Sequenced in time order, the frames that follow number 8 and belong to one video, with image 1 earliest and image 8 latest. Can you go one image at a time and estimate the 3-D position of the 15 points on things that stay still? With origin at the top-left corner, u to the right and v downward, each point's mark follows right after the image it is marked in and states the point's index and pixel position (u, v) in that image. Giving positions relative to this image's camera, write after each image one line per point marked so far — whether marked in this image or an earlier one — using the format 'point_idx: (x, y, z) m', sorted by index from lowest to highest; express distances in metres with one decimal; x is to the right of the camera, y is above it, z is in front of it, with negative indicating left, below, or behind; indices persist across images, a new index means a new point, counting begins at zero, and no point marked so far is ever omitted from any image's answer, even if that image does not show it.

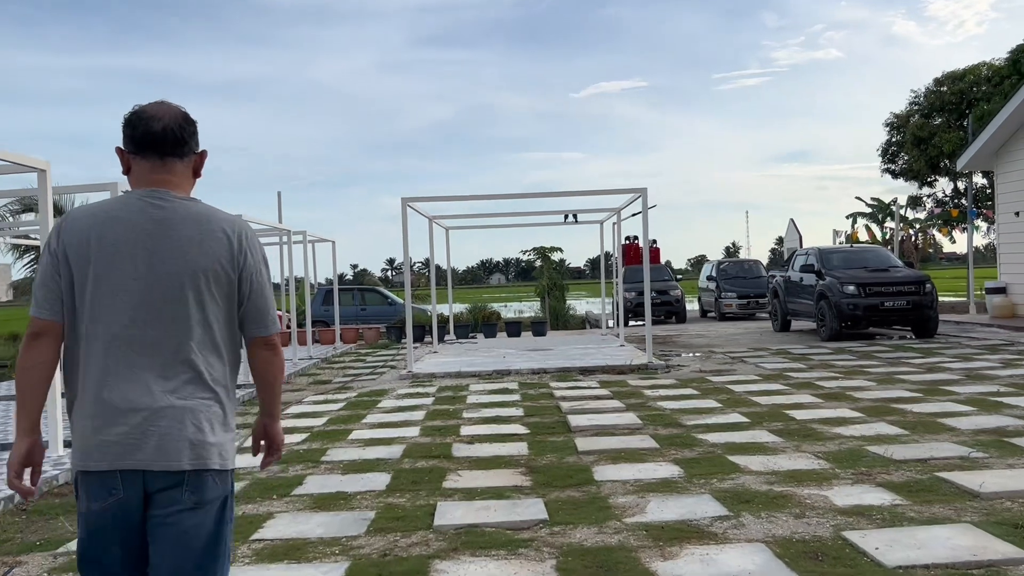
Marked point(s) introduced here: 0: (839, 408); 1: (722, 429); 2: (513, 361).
0: (+2.4, -0.9, +6.8) m
1: (+1.4, -1.0, +6.2) m
2: (0.0, -0.9, +11.3) m
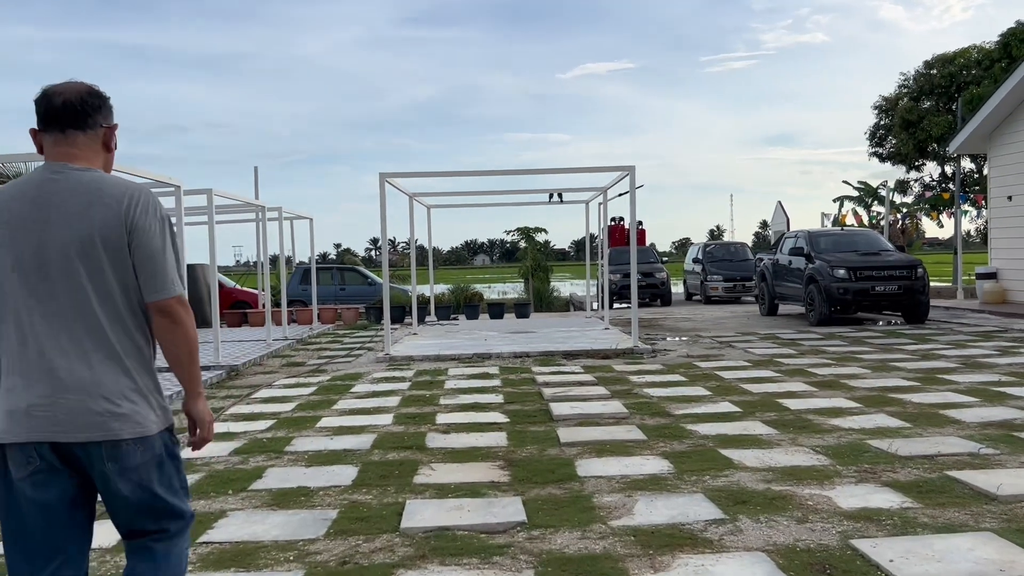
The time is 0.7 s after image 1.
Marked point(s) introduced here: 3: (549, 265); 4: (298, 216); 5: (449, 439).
0: (+2.3, -0.8, +6.5) m
1: (+1.3, -0.8, +5.9) m
2: (-0.2, -0.7, +10.9) m
3: (+0.8, +0.5, +19.9) m
4: (-3.8, +1.3, +16.1) m
5: (-0.4, -0.9, +5.4) m
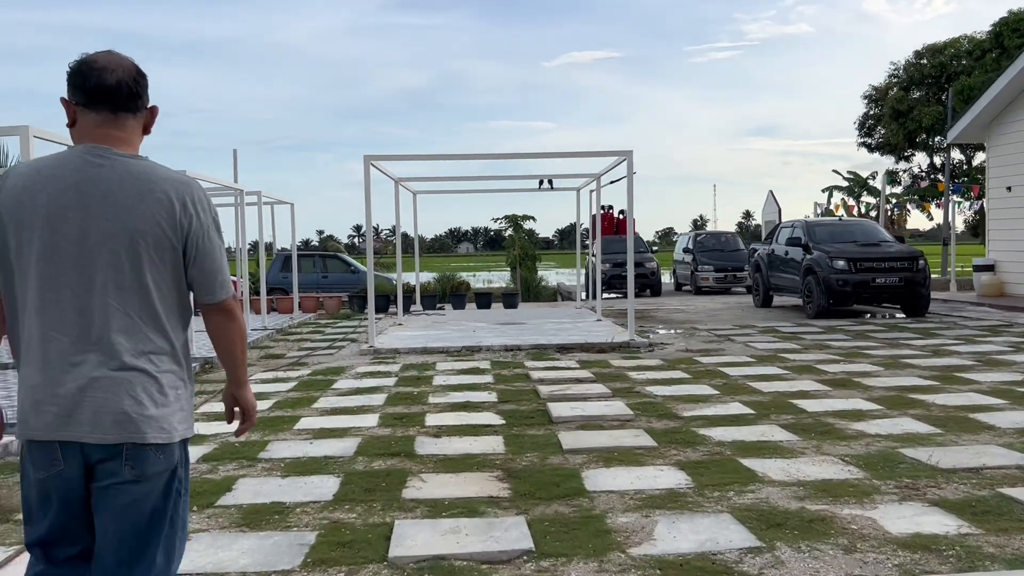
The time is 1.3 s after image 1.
0: (+2.3, -0.7, +6.1) m
1: (+1.3, -0.8, +5.4) m
2: (-0.3, -0.5, +10.5) m
3: (+0.5, +0.7, +19.4) m
4: (-4.0, +1.5, +15.5) m
5: (-0.4, -0.9, +5.0) m
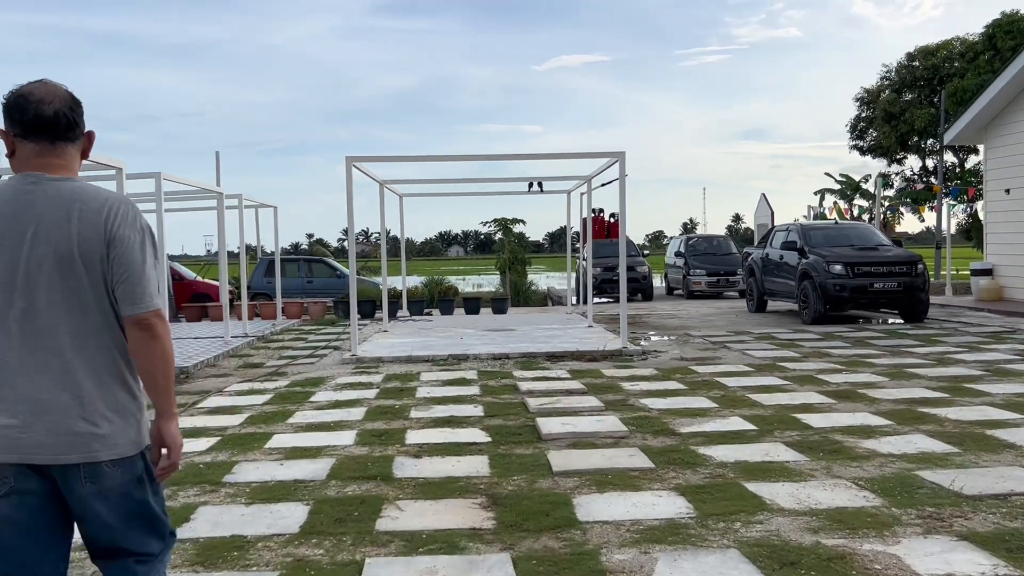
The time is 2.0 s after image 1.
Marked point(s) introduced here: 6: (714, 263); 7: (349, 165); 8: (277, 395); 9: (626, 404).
0: (+2.2, -0.8, +5.7) m
1: (+1.2, -0.8, +5.1) m
2: (-0.5, -0.6, +10.1) m
3: (+0.3, +0.6, +19.1) m
4: (-4.2, +1.4, +15.1) m
5: (-0.5, -0.9, +4.6) m
6: (+4.4, +0.5, +19.9) m
7: (-1.6, +1.2, +9.2) m
8: (-1.9, -0.8, +7.2) m
9: (+0.8, -0.8, +6.2) m
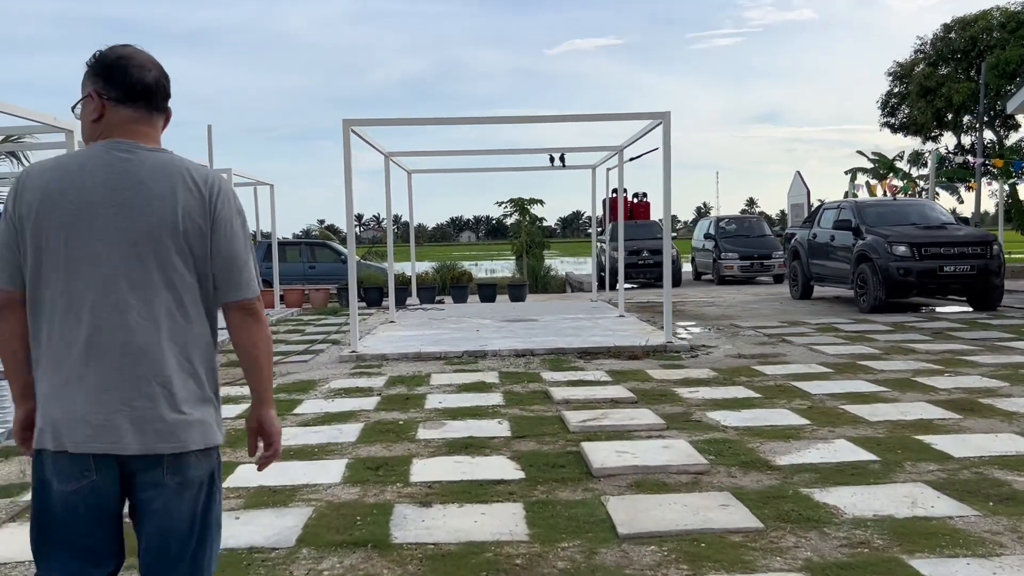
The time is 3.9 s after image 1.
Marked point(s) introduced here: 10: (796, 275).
0: (+2.4, -0.7, +4.4) m
1: (+1.4, -0.8, +3.8) m
2: (-0.2, -0.5, +8.8) m
3: (+0.7, +0.9, +17.7) m
4: (-3.9, +1.6, +13.8) m
5: (-0.3, -0.8, +3.3) m
6: (+4.8, +0.9, +18.5) m
7: (-1.4, +1.4, +7.9) m
8: (-1.7, -0.8, +5.9) m
9: (+1.0, -0.7, +4.9) m
10: (+4.3, +0.2, +13.8) m
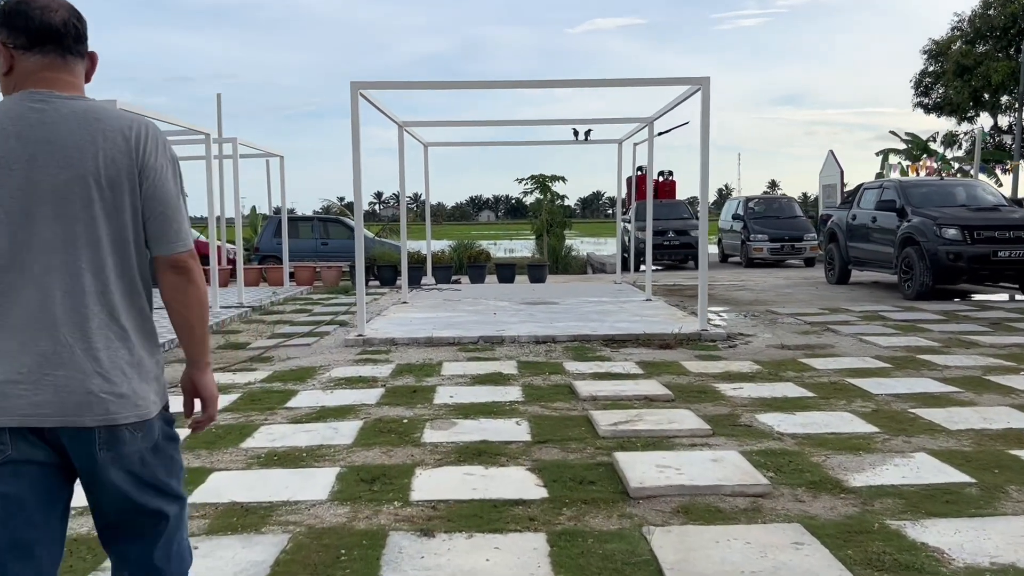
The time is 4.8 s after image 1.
0: (+2.4, -0.7, +3.7) m
1: (+1.4, -0.7, +3.1) m
2: (0.0, -0.3, +8.1) m
3: (+1.0, +1.3, +17.0) m
4: (-3.6, +2.0, +13.2) m
5: (-0.2, -0.8, +2.7) m
6: (+5.2, +1.2, +17.7) m
7: (-1.3, +1.5, +7.2) m
8: (-1.6, -0.6, +5.3) m
9: (+1.1, -0.6, +4.2) m
10: (+4.6, +0.4, +13.1) m
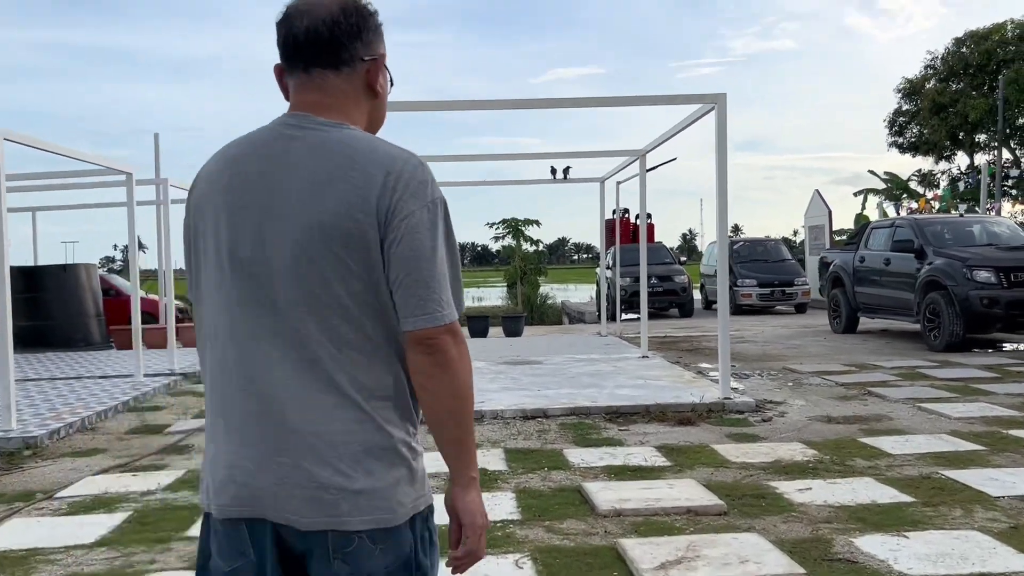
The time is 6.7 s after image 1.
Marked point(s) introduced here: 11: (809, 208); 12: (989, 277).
0: (+2.5, -0.8, +2.4) m
1: (+1.5, -0.9, +1.8) m
2: (-0.2, -0.8, +6.8) m
3: (+0.5, +0.4, +15.8) m
4: (-3.9, +1.2, +11.8) m
5: (-0.2, -1.0, +1.3) m
6: (+4.6, +0.3, +16.6) m
7: (-1.4, +1.1, +5.9) m
8: (-1.6, -1.0, +3.9) m
9: (+1.1, -0.9, +2.9) m
10: (+4.3, -0.2, +11.9) m
11: (+6.1, +1.6, +18.8) m
12: (+4.6, +0.1, +8.7) m
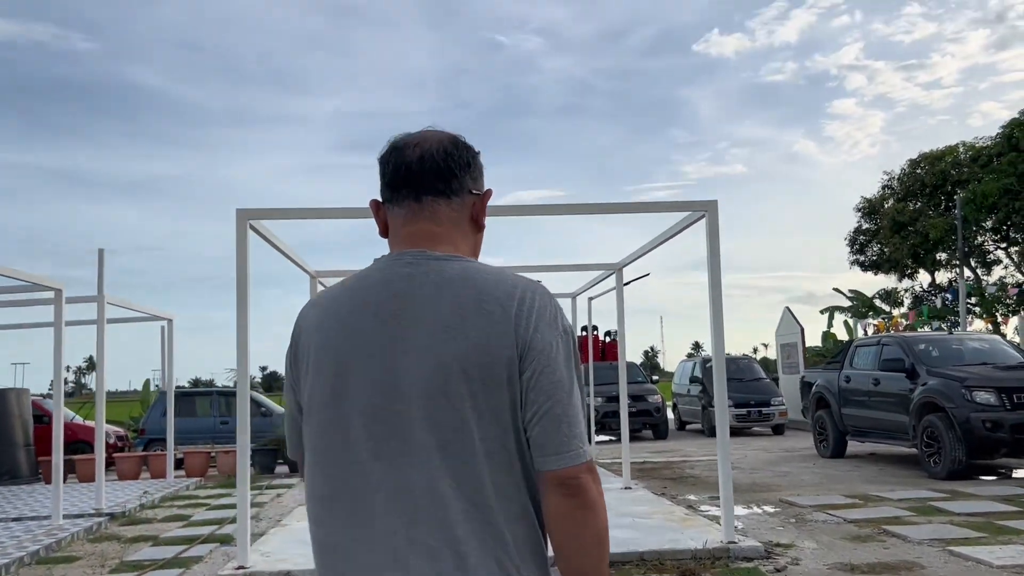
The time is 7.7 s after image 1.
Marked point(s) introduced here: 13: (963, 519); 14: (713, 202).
0: (+2.4, -1.1, +1.7) m
1: (+1.5, -1.1, +1.0) m
2: (-0.4, -1.6, +6.0) m
3: (0.0, -1.6, +15.1) m
4: (-4.3, -0.3, +11.1) m
5: (-0.1, -1.1, +0.5) m
6: (+4.0, -1.8, +16.1) m
7: (-1.6, +0.4, +5.3) m
8: (-1.7, -1.4, +3.0) m
9: (+1.0, -1.2, +2.1) m
10: (+3.9, -1.7, +11.3) m
11: (+5.4, -0.8, +18.4) m
12: (+4.3, -1.0, +8.2) m
13: (+3.1, -1.6, +6.2) m
14: (+1.2, +0.5, +5.5) m
